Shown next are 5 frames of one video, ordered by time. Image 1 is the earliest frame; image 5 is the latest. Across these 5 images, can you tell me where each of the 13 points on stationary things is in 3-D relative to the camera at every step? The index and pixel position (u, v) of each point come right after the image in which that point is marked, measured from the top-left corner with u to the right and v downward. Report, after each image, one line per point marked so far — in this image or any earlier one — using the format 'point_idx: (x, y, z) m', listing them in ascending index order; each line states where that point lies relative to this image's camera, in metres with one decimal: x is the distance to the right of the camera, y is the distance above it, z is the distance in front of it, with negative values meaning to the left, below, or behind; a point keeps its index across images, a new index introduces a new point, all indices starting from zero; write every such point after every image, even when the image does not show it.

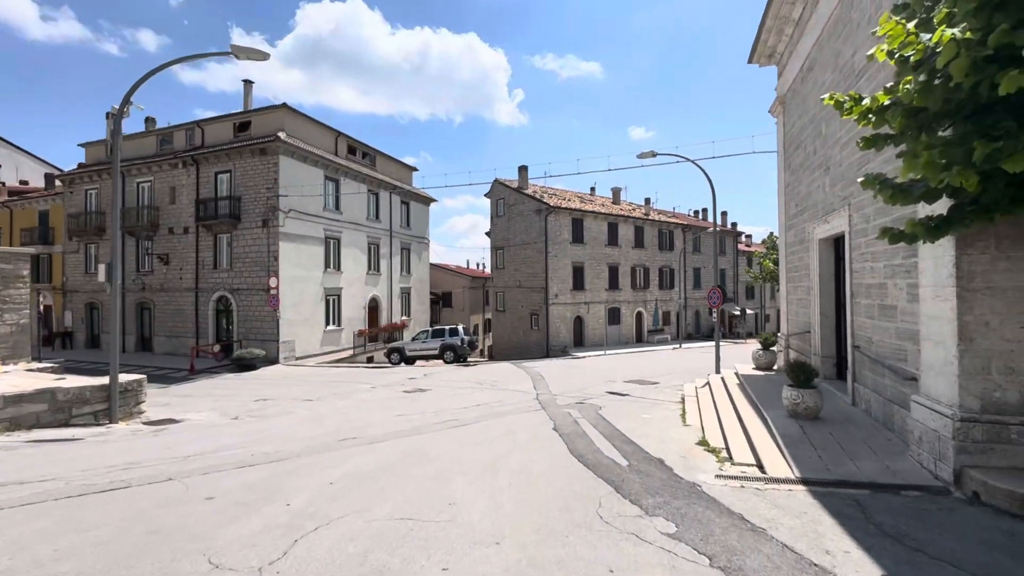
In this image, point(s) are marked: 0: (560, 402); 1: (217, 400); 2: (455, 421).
0: (+1.2, -2.9, +12.1) m
1: (-8.2, -3.2, +13.1) m
2: (-1.1, -2.7, +9.6) m
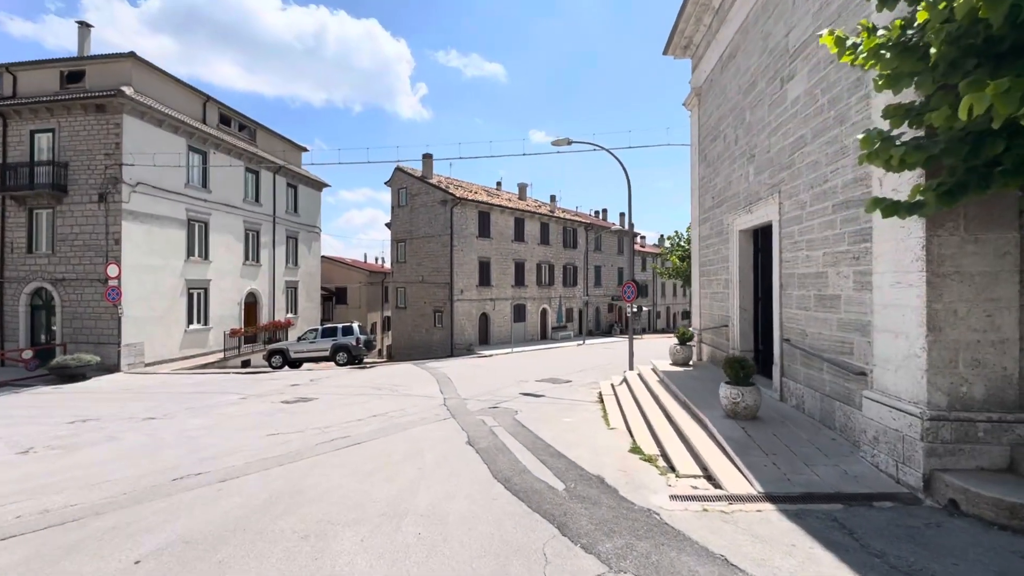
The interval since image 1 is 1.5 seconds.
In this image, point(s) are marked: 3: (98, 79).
0: (-0.9, -2.7, +10.7) m
1: (-10.4, -2.9, +9.7) m
2: (-2.7, -2.5, +7.7) m
3: (-16.7, +8.4, +18.8) m
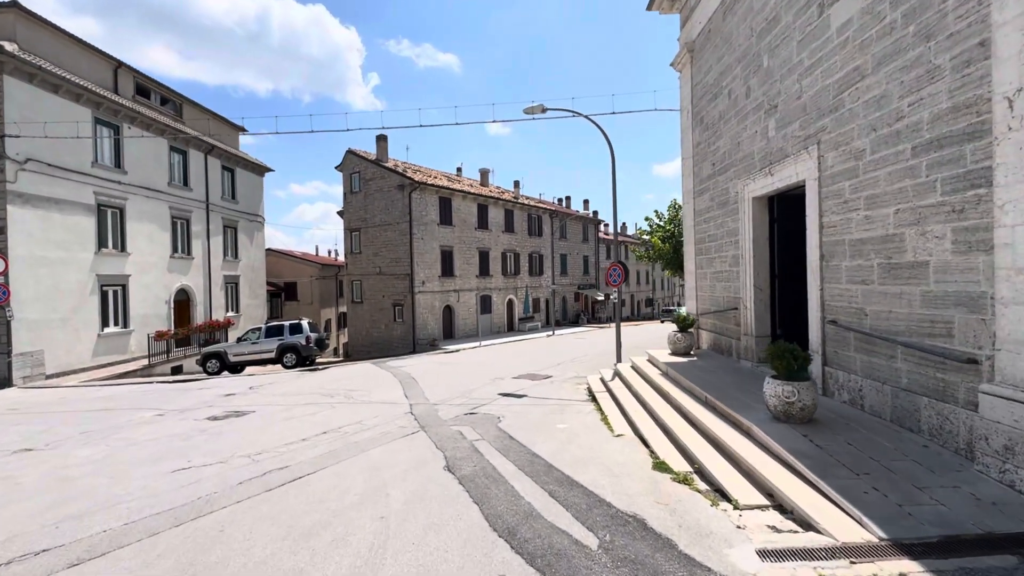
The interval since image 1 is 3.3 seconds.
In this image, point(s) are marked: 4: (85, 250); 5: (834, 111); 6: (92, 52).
0: (-1.3, -2.4, +8.9) m
1: (-10.6, -2.8, +7.1) m
2: (-2.8, -2.3, +5.8) m
3: (-17.9, +8.4, +15.5) m
4: (-15.6, +1.4, +17.2) m
5: (+4.3, +2.4, +6.3) m
6: (-16.4, +9.2, +18.3) m
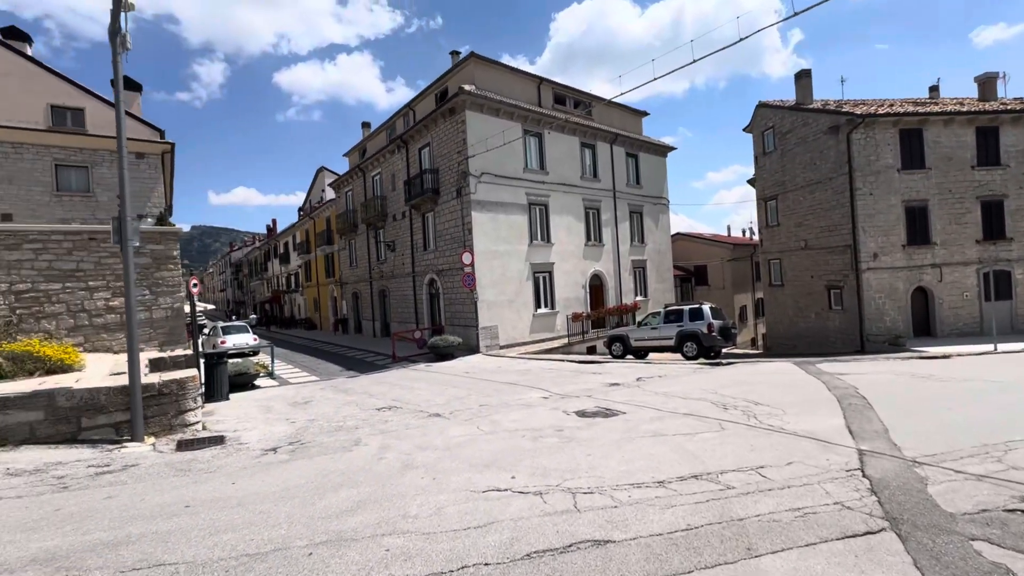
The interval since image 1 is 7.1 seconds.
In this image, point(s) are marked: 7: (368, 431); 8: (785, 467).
0: (+3.9, -1.9, +4.2) m
1: (-3.6, -2.5, +10.0) m
2: (+0.5, -1.9, +3.3) m
3: (-2.7, +8.9, +20.9) m
4: (+0.4, +2.0, +20.4) m
5: (+5.5, +2.9, -1.8) m
6: (+0.4, +9.8, +21.6) m
7: (-2.3, -2.3, +7.5) m
8: (+3.0, -2.0, +5.2) m
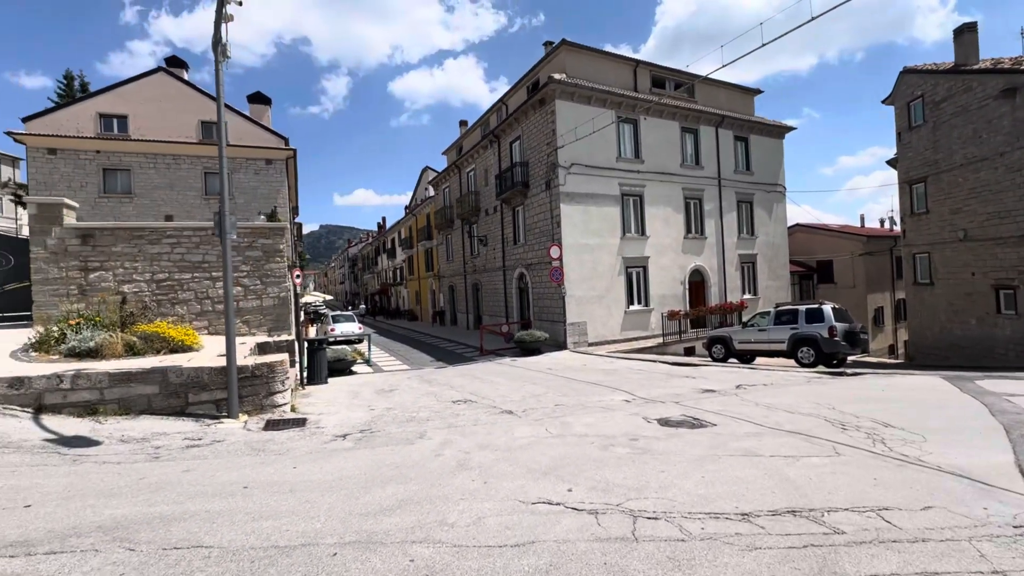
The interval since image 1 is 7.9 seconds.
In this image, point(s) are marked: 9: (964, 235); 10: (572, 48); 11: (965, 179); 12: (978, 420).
0: (+4.2, -1.9, +2.9) m
1: (-1.9, -2.3, +10.2) m
2: (+0.7, -1.9, +2.7) m
3: (+1.4, +9.2, +20.5) m
4: (+4.2, +2.2, +19.4) m
5: (+4.6, +2.8, -3.3) m
6: (+4.6, +10.0, +20.6) m
7: (-1.2, -2.1, +7.4) m
8: (+3.5, -1.9, +4.1) m
9: (+17.8, +2.2, +18.5) m
10: (+2.5, +10.0, +19.4) m
11: (+17.8, +4.3, +18.4) m
12: (+7.0, -2.0, +7.1) m
